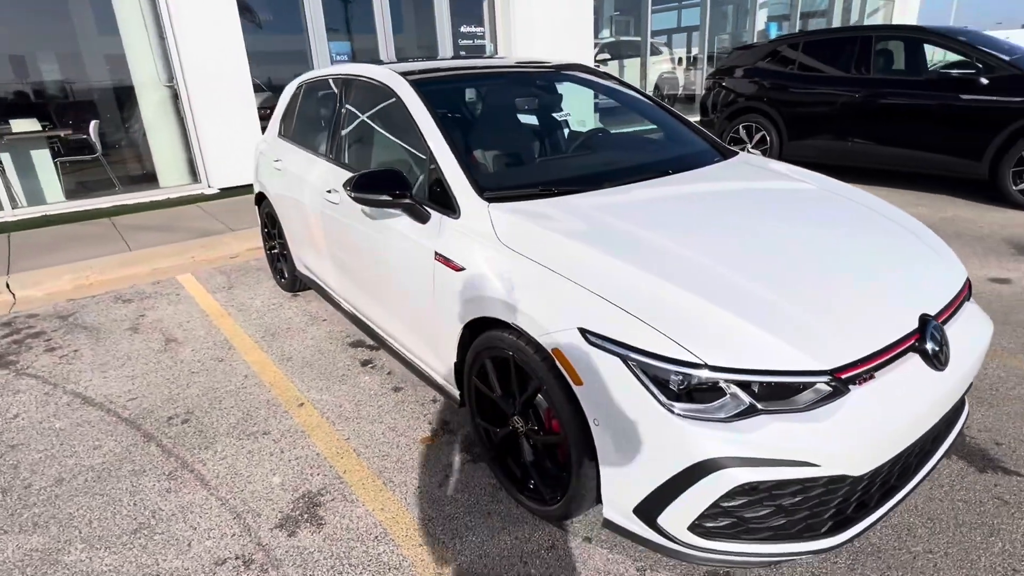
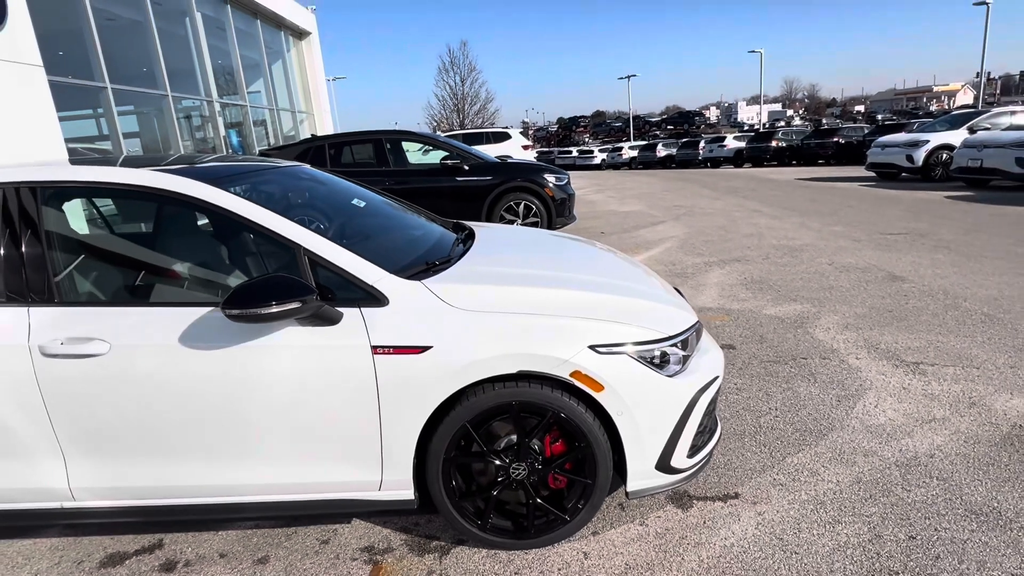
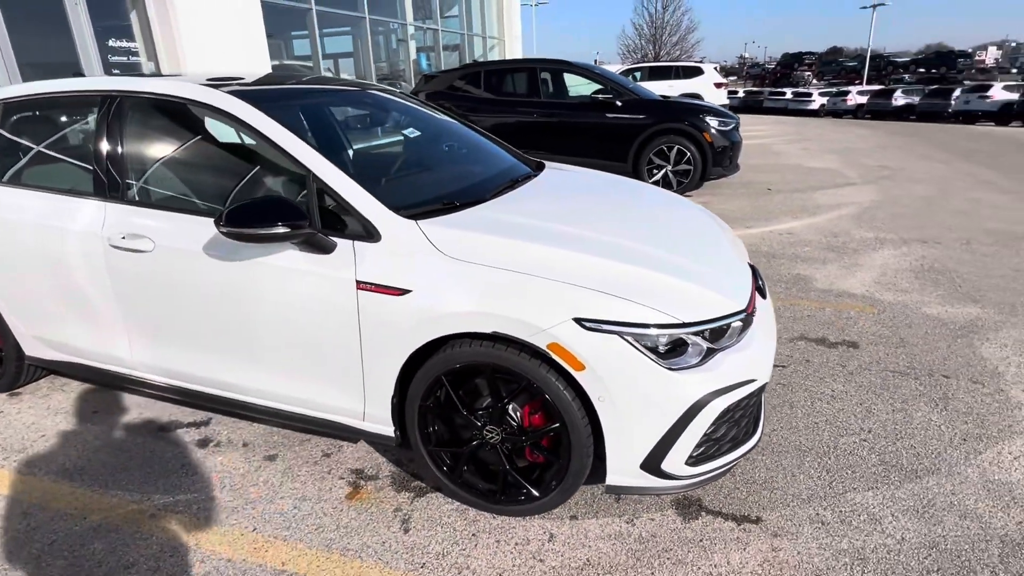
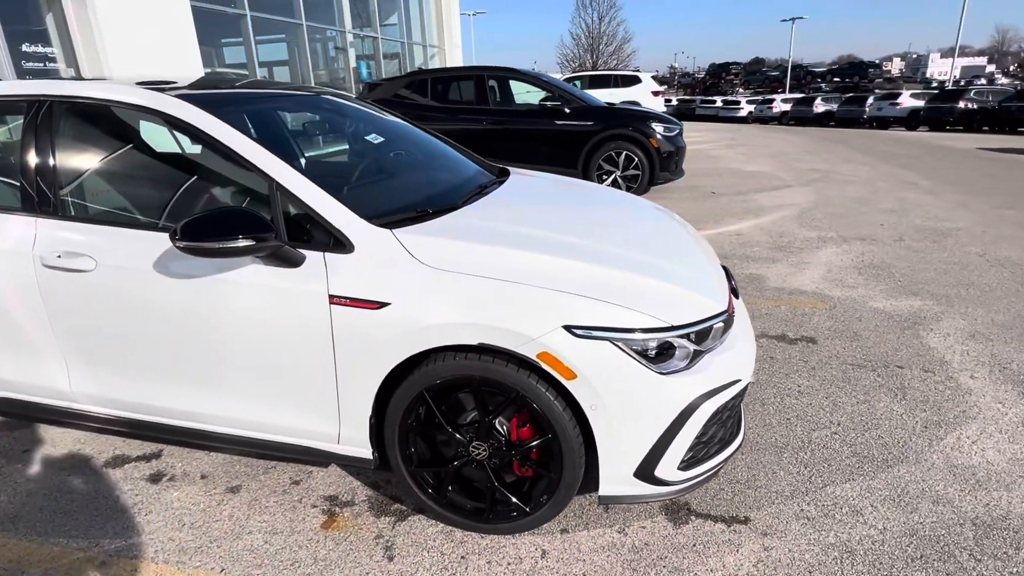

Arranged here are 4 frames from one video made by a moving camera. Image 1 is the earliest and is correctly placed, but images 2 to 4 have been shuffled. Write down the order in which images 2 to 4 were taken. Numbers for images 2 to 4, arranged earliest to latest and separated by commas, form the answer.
3, 4, 2
